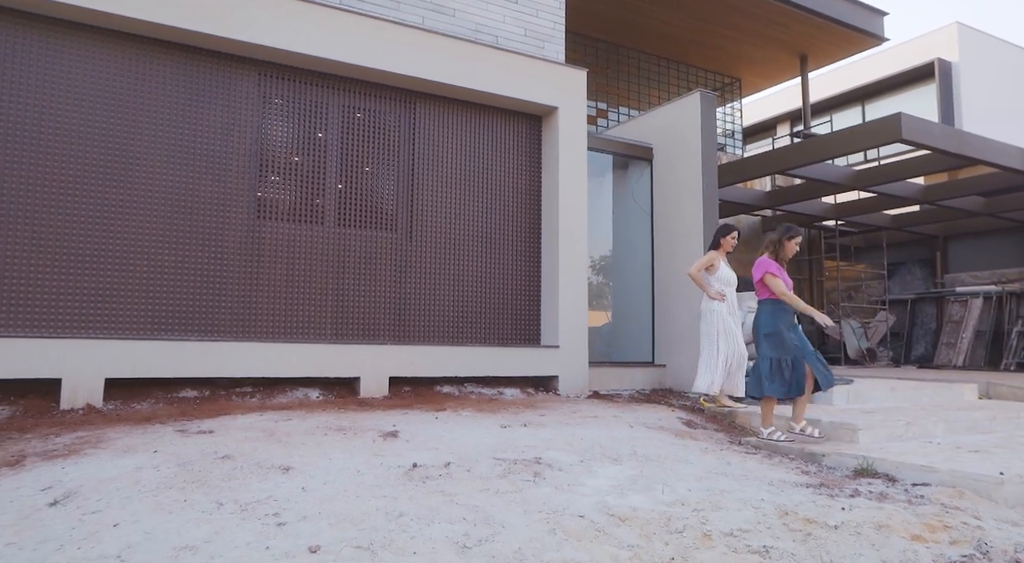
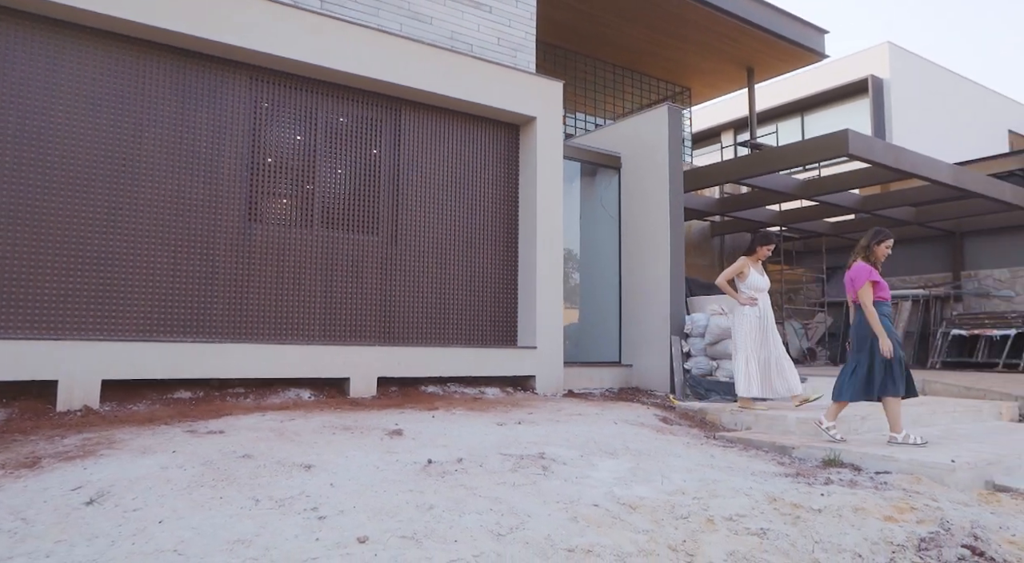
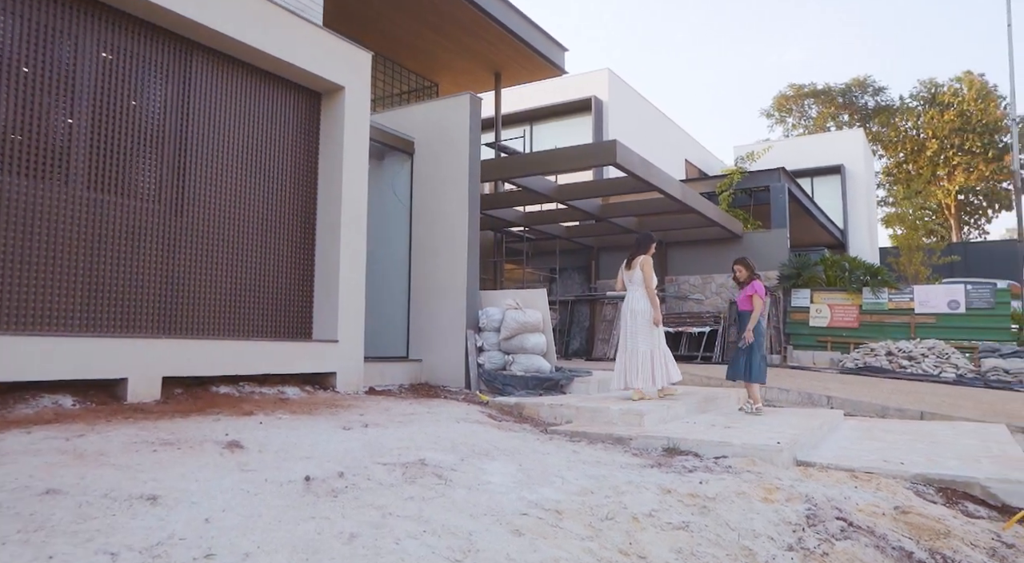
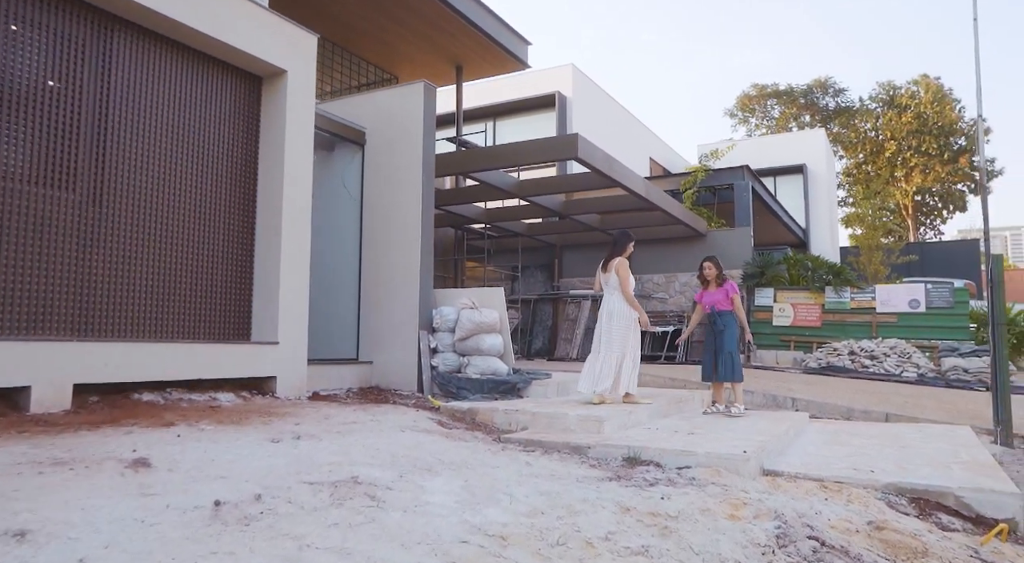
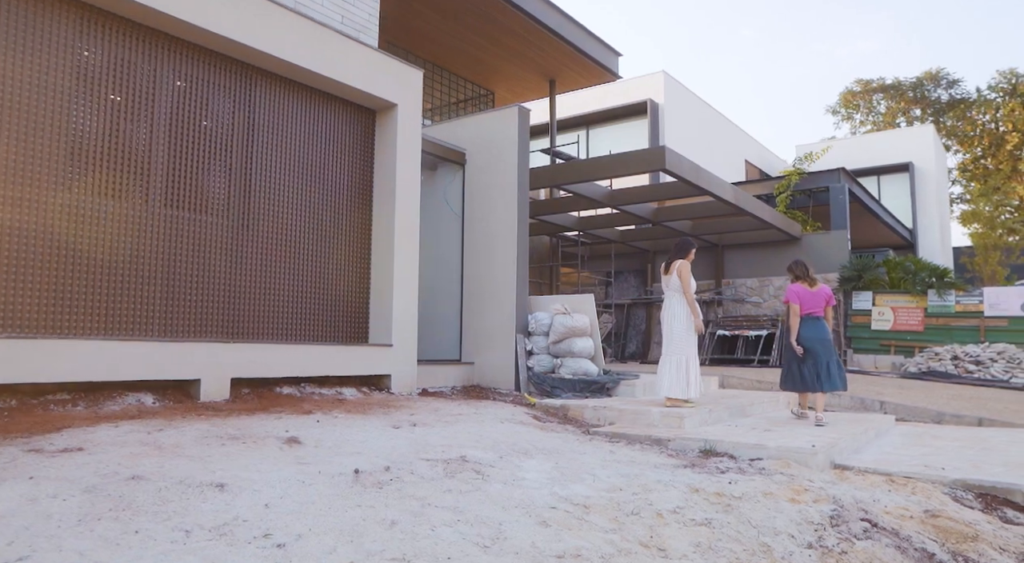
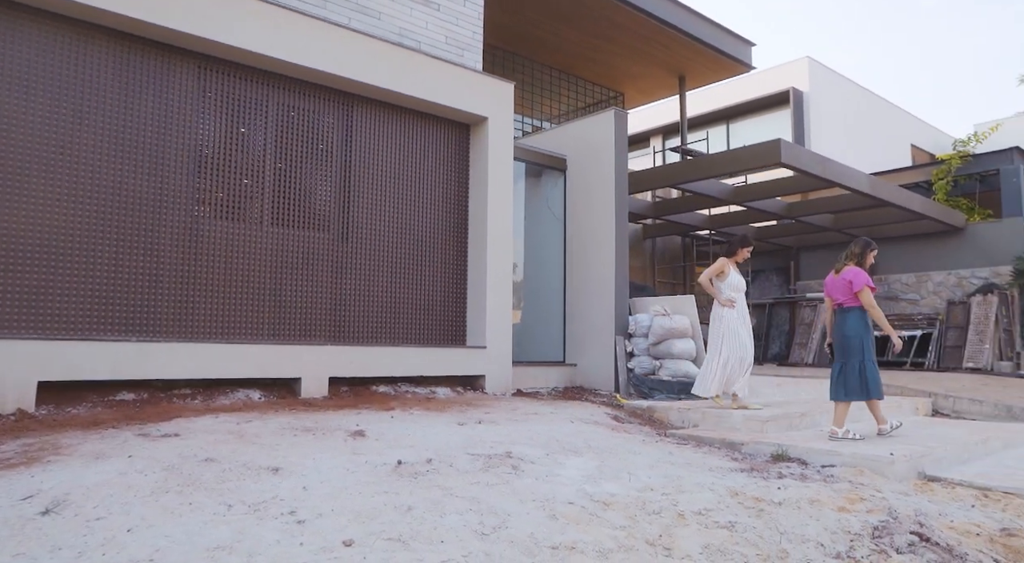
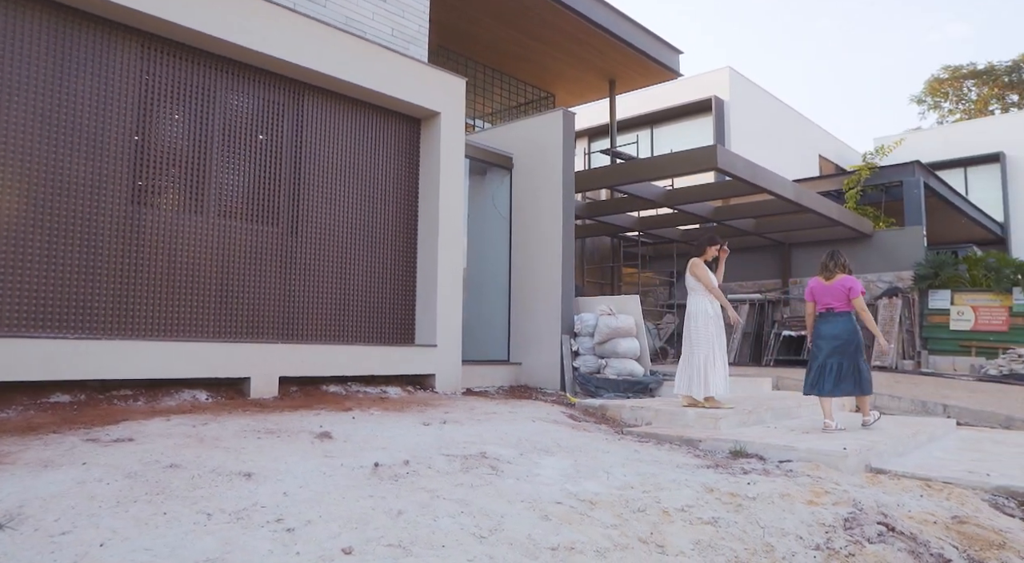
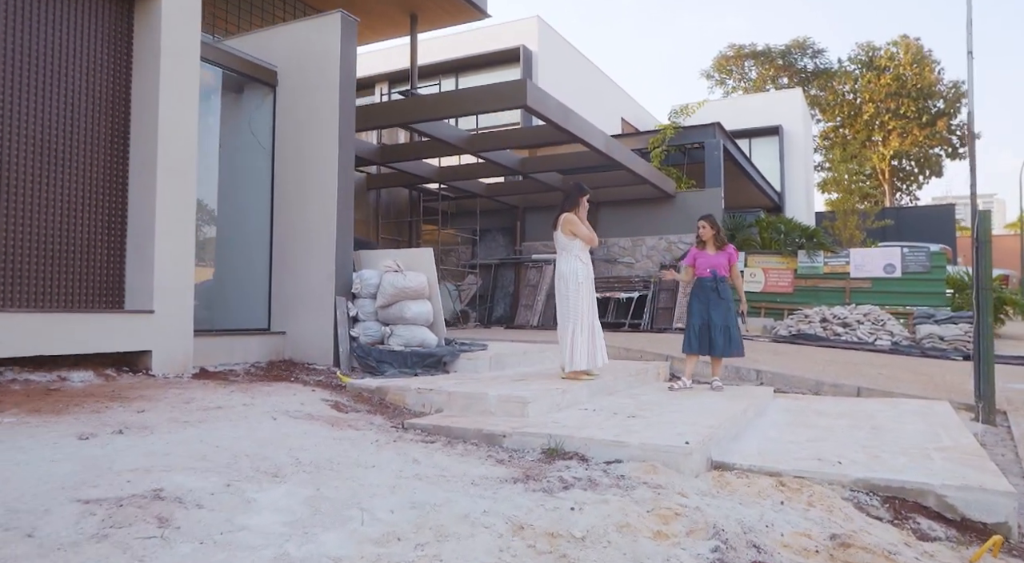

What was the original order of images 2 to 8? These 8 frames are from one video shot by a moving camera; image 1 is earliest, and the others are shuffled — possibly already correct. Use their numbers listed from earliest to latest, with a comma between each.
2, 6, 7, 5, 3, 4, 8
